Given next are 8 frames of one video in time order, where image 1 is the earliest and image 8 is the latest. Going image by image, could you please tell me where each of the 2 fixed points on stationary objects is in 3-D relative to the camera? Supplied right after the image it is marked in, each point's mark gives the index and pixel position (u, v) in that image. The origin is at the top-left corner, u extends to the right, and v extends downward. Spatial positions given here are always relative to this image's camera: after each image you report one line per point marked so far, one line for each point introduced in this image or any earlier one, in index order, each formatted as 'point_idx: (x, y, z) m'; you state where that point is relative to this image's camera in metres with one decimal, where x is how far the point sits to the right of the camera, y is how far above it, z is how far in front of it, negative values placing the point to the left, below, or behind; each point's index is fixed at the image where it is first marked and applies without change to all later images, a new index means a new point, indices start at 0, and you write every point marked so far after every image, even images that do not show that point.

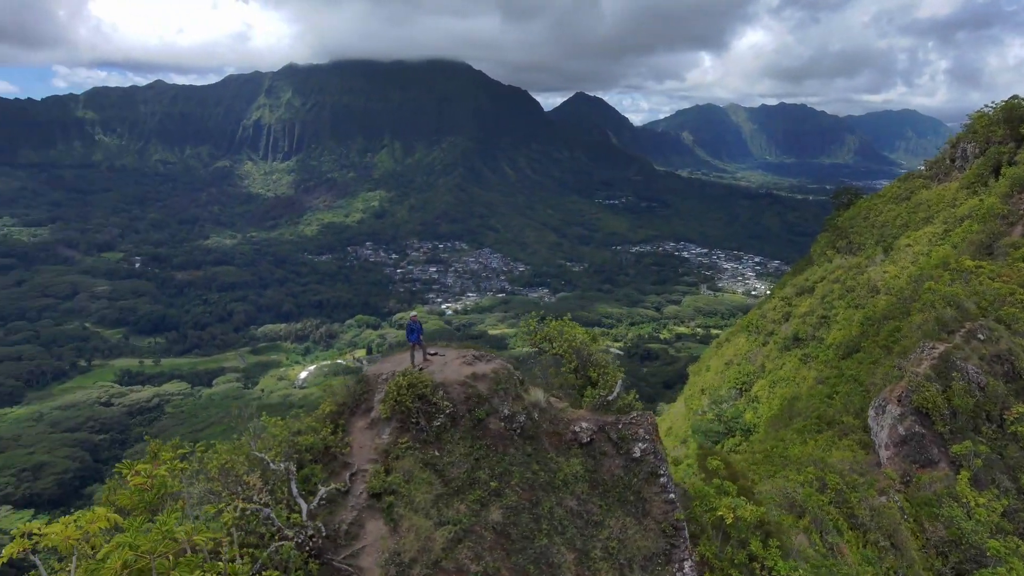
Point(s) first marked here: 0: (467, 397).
0: (-1.3, -2.4, +13.7) m
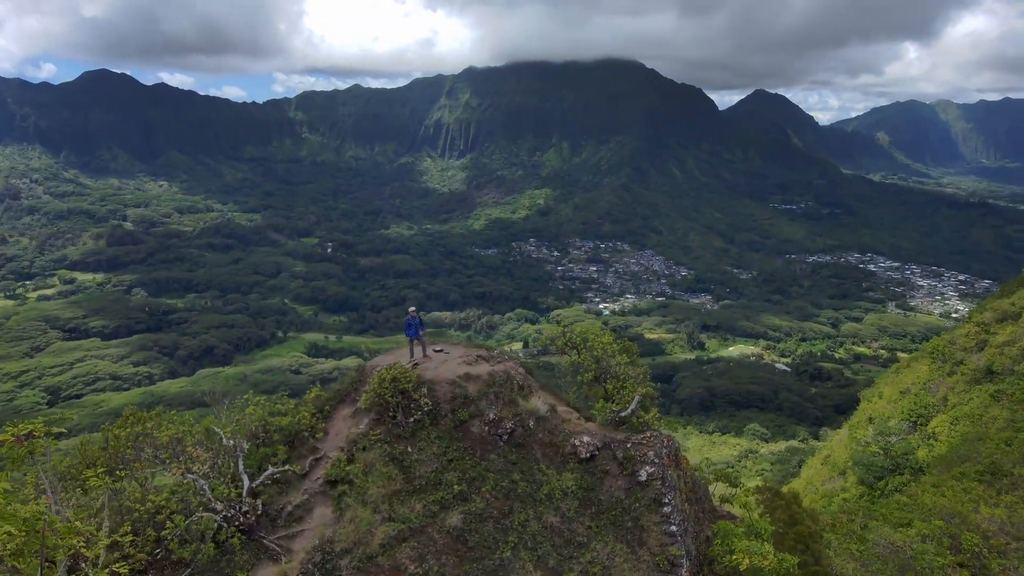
0: (-1.5, -2.4, +13.6) m
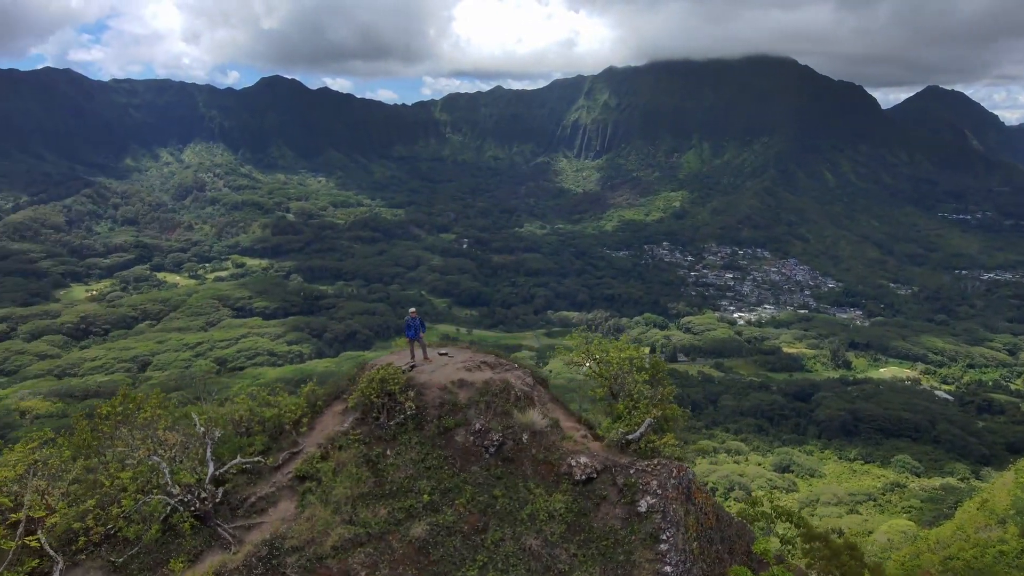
0: (-1.6, -2.4, +13.2) m
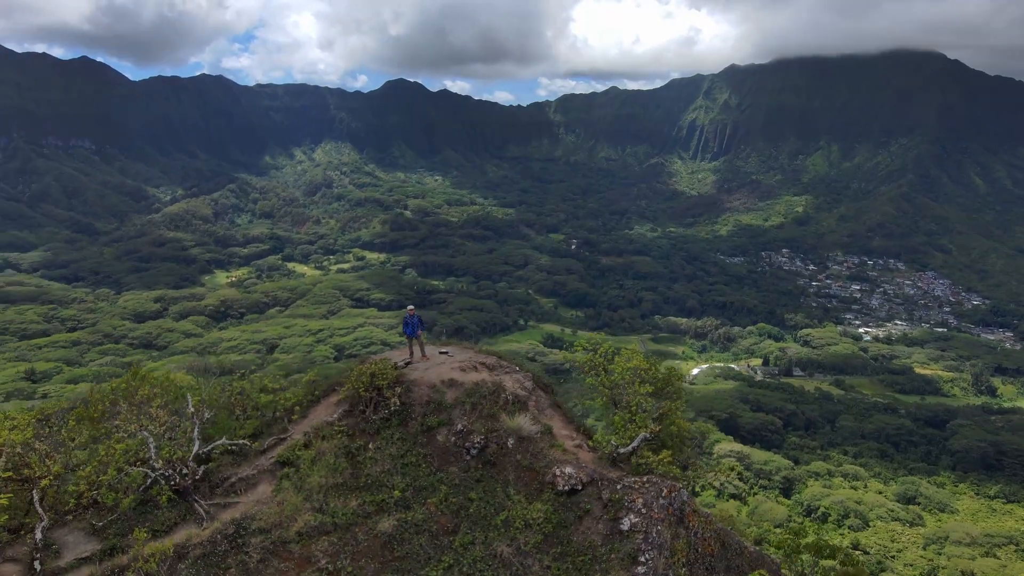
0: (-1.8, -2.4, +13.3) m
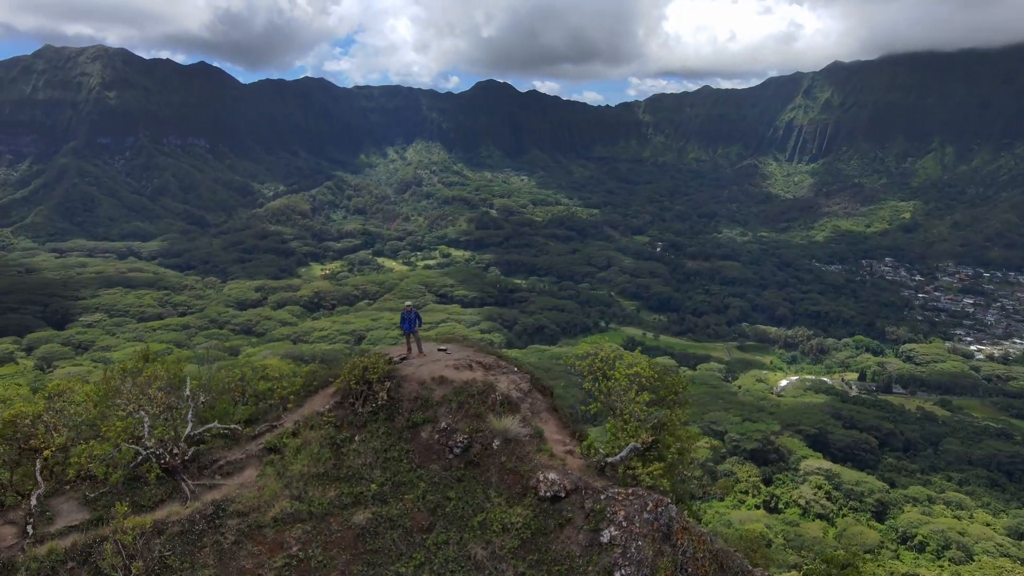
0: (-2.0, -2.3, +13.3) m
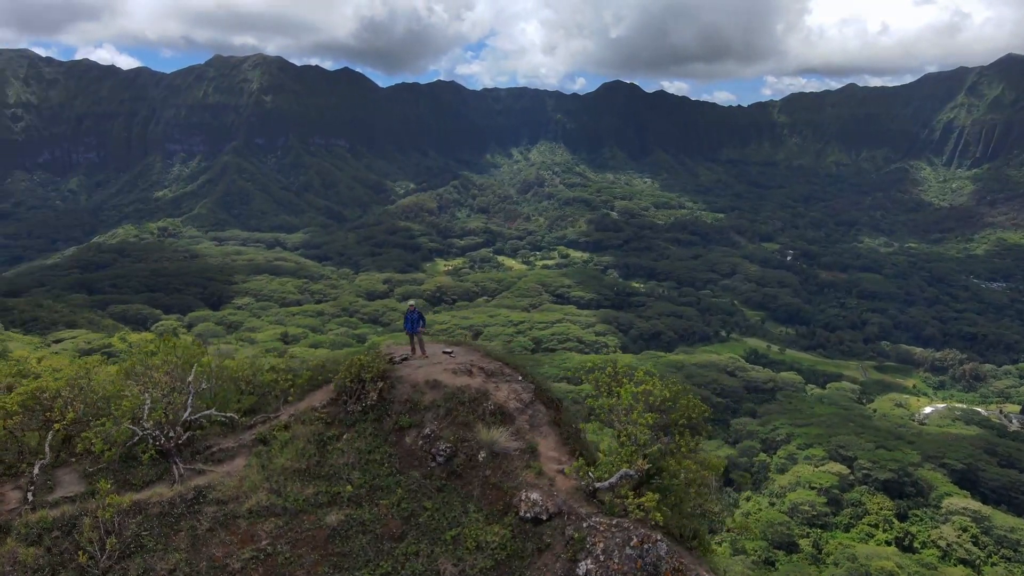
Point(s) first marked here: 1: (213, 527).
0: (-2.1, -2.3, +13.0) m
1: (-5.2, -4.2, +11.0) m
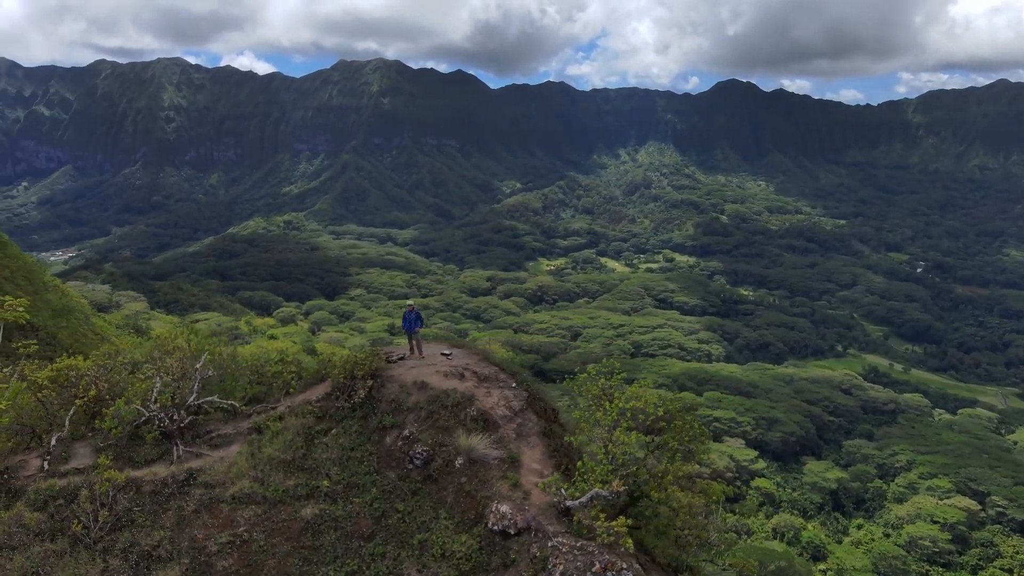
0: (-2.3, -2.3, +13.0) m
1: (-5.7, -4.0, +11.5) m
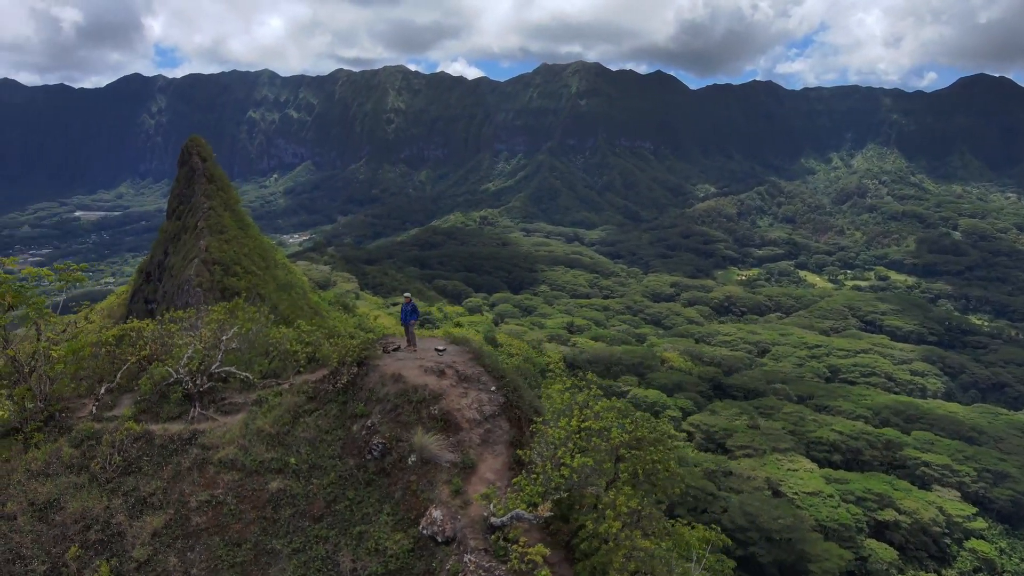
0: (-2.7, -2.1, +13.1) m
1: (-6.5, -3.6, +12.7) m
